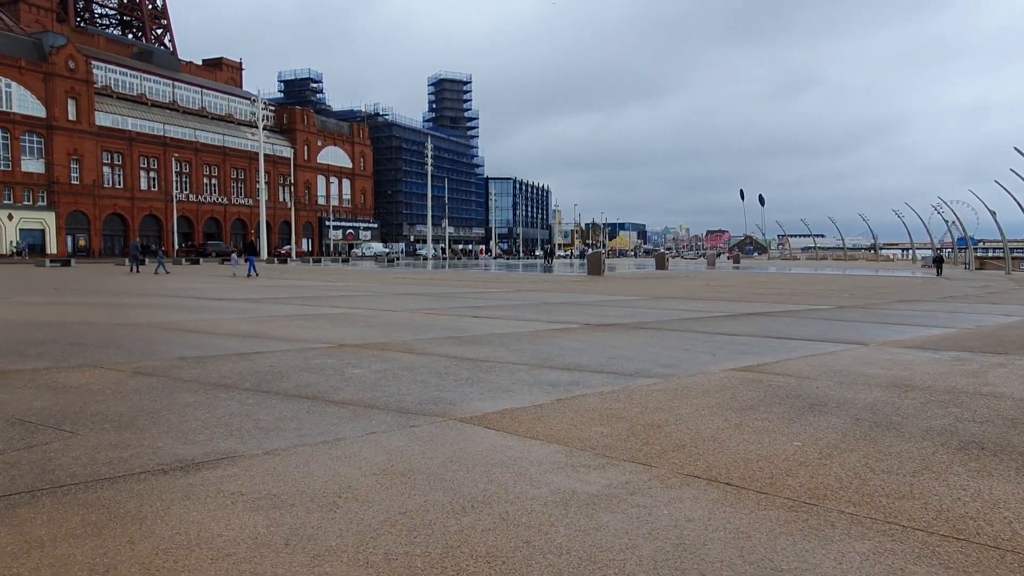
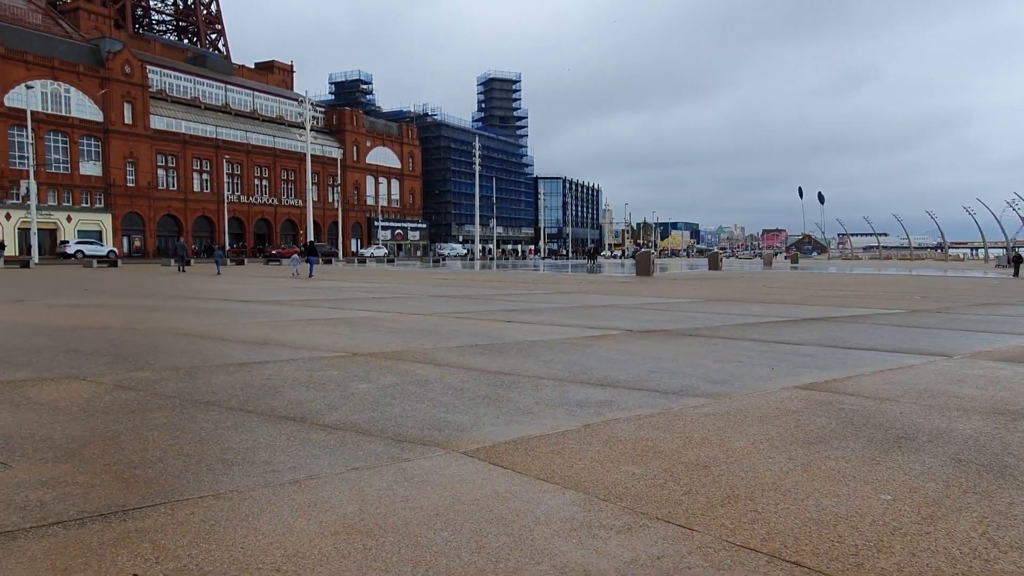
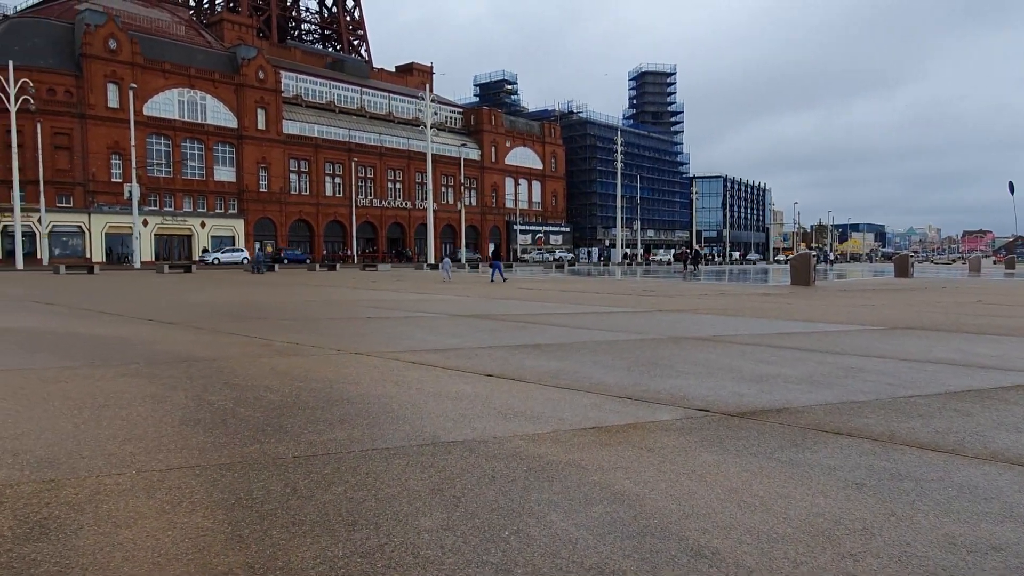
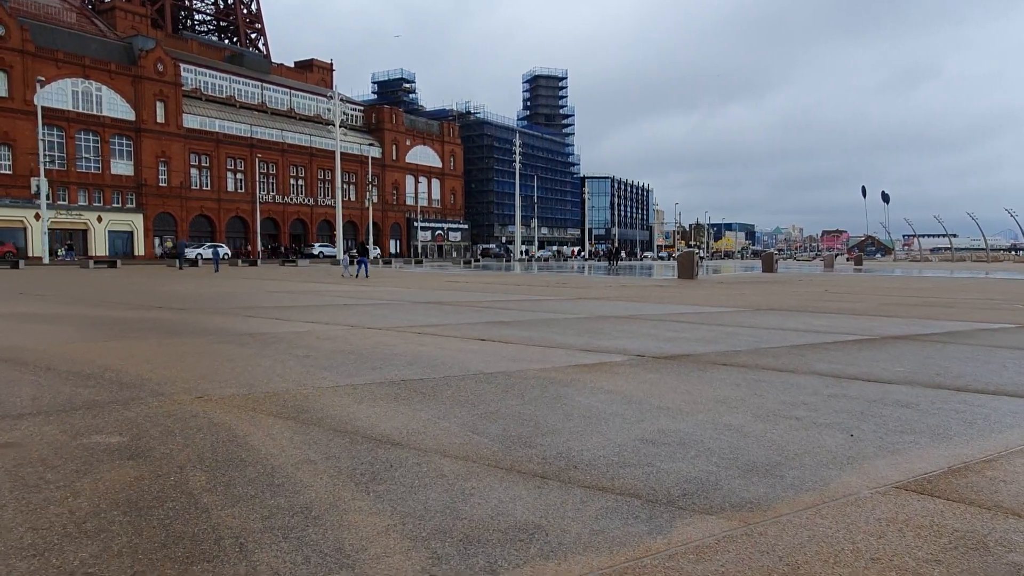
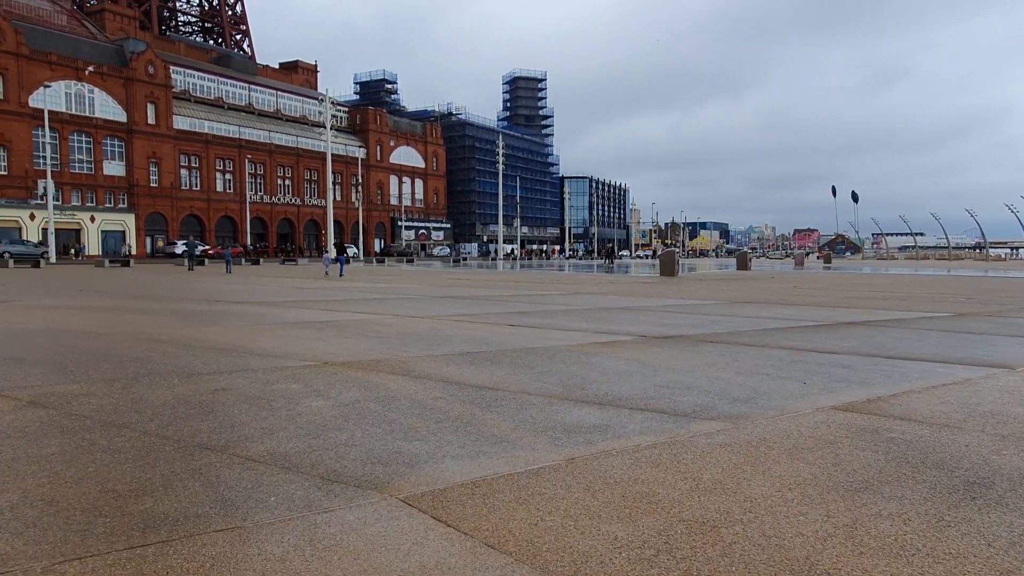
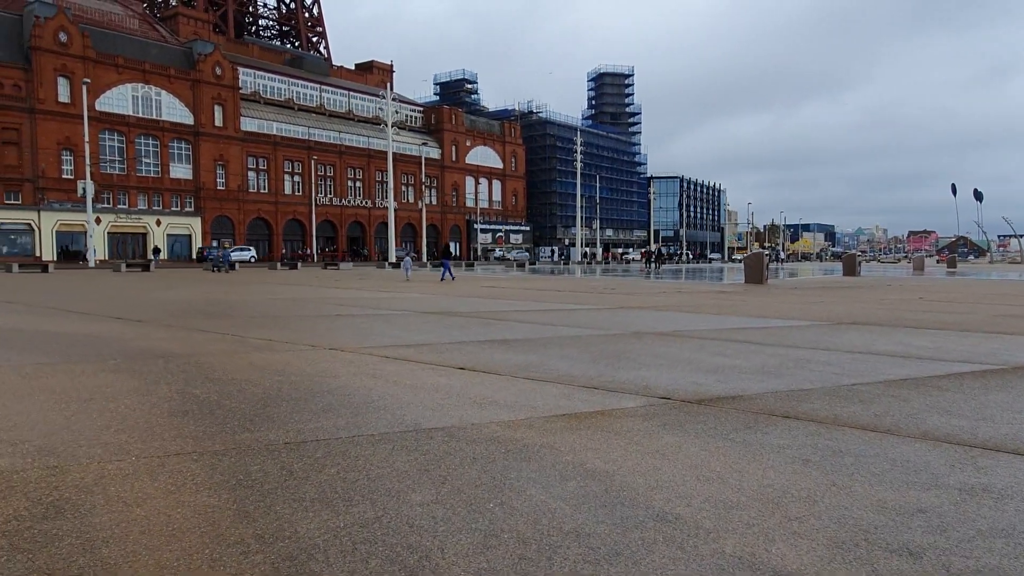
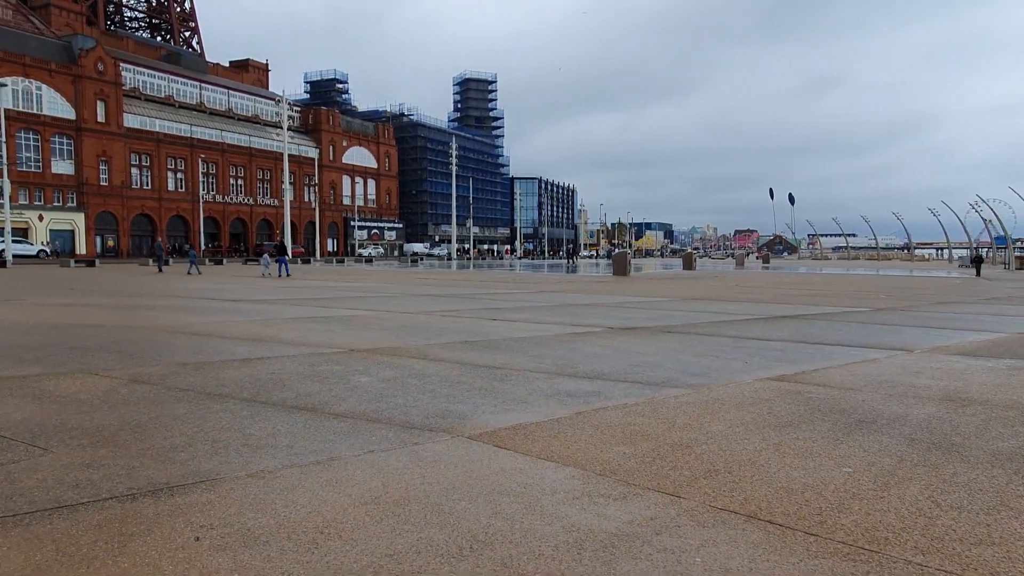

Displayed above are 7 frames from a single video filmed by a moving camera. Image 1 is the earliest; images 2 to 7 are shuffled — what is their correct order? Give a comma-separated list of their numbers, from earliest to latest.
7, 2, 5, 4, 6, 3
